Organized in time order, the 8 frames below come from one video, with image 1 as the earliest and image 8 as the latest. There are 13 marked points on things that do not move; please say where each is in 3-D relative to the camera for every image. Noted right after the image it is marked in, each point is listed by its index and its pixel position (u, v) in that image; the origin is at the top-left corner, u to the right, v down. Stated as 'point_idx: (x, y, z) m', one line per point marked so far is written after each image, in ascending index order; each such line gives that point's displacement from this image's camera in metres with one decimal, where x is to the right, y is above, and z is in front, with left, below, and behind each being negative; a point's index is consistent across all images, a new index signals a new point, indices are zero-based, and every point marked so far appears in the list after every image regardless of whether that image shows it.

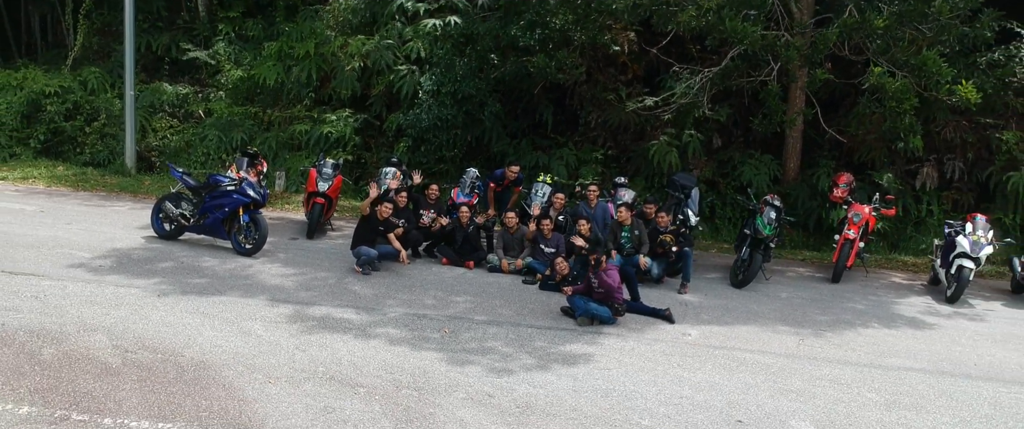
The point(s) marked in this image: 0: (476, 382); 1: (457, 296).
0: (-0.2, -1.1, +5.8) m
1: (-0.5, -0.7, +7.9) m
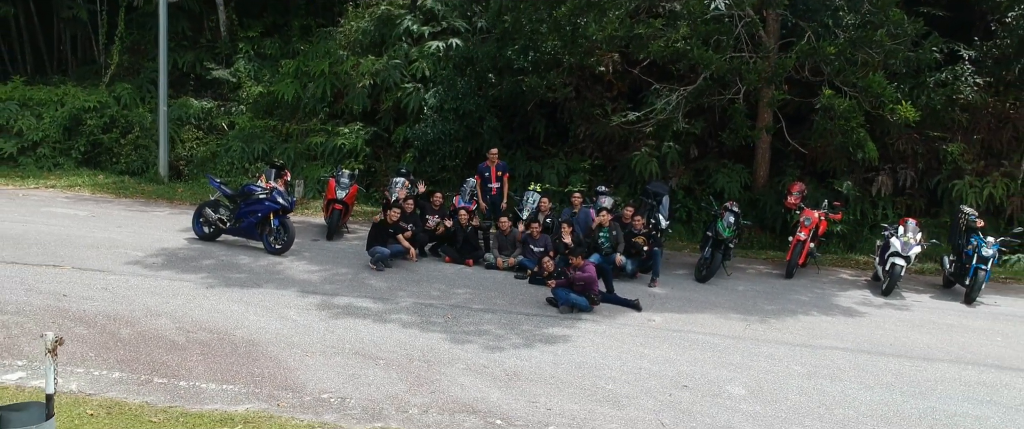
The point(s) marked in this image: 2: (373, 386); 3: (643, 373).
0: (-0.3, -1.1, +7.1) m
1: (-0.6, -0.8, +9.2) m
2: (-1.0, -1.3, +6.5) m
3: (+1.0, -1.2, +7.0) m
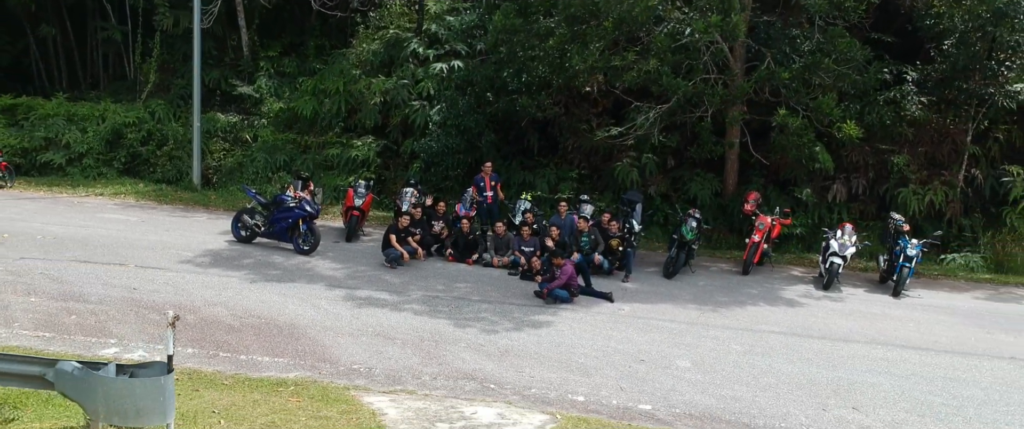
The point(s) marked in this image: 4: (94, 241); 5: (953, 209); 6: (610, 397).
0: (-0.4, -1.2, +8.8) m
1: (-0.6, -0.8, +10.9) m
2: (-1.1, -1.3, +8.1) m
3: (+1.0, -1.3, +8.6) m
4: (-5.5, -0.3, +11.5) m
5: (+7.4, +0.1, +14.8) m
6: (+0.8, -1.5, +7.5) m
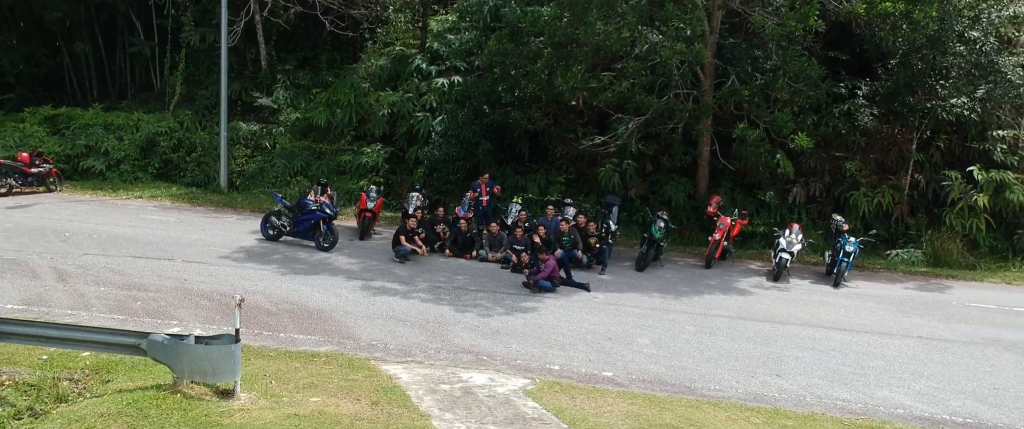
0: (-0.5, -1.3, +10.6) m
1: (-0.7, -0.9, +12.7) m
2: (-1.2, -1.4, +9.9) m
3: (+0.8, -1.4, +10.4) m
4: (-5.6, -0.4, +13.3) m
5: (+7.3, +0.1, +16.6) m
6: (+0.7, -1.6, +9.3) m
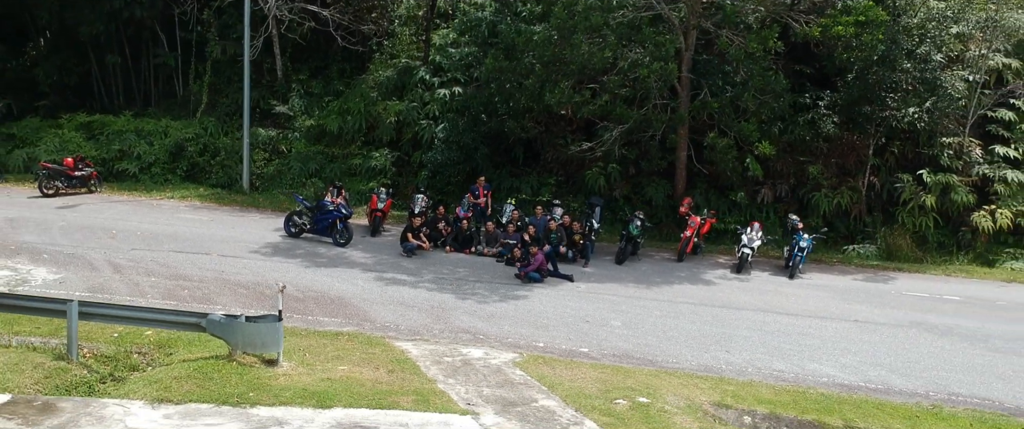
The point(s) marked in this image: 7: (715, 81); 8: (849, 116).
0: (-0.6, -1.3, +12.4) m
1: (-0.9, -0.9, +14.5) m
2: (-1.3, -1.4, +11.7) m
3: (+0.7, -1.4, +12.2) m
4: (-5.7, -0.4, +15.1) m
5: (+7.2, +0.1, +18.3) m
6: (+0.6, -1.6, +11.1) m
7: (+4.0, +2.6, +17.3) m
8: (+7.0, +2.0, +18.2) m
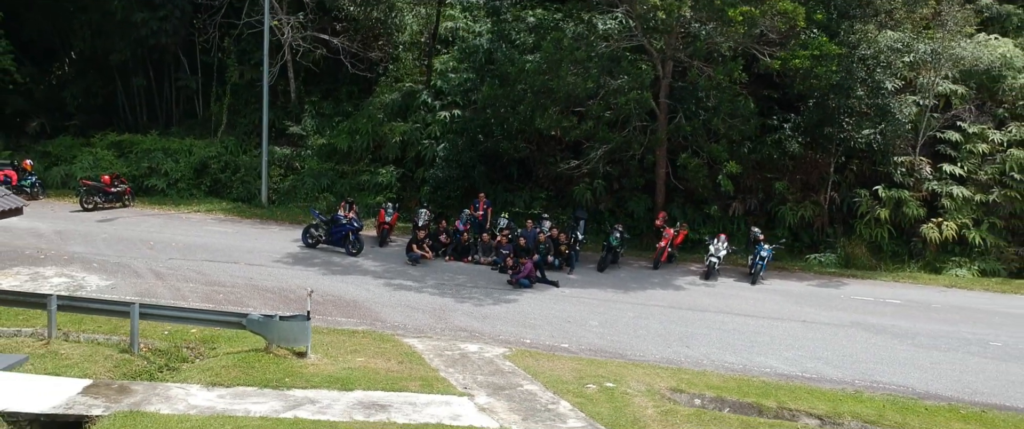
0: (-0.7, -1.5, +14.3) m
1: (-1.0, -1.1, +16.3) m
2: (-1.4, -1.6, +13.6) m
3: (+0.6, -1.6, +14.1) m
4: (-5.8, -0.6, +17.0) m
5: (+7.1, -0.2, +20.2) m
6: (+0.5, -1.8, +12.9) m
7: (+3.8, +2.4, +19.1) m
8: (+6.8, +1.8, +20.1) m
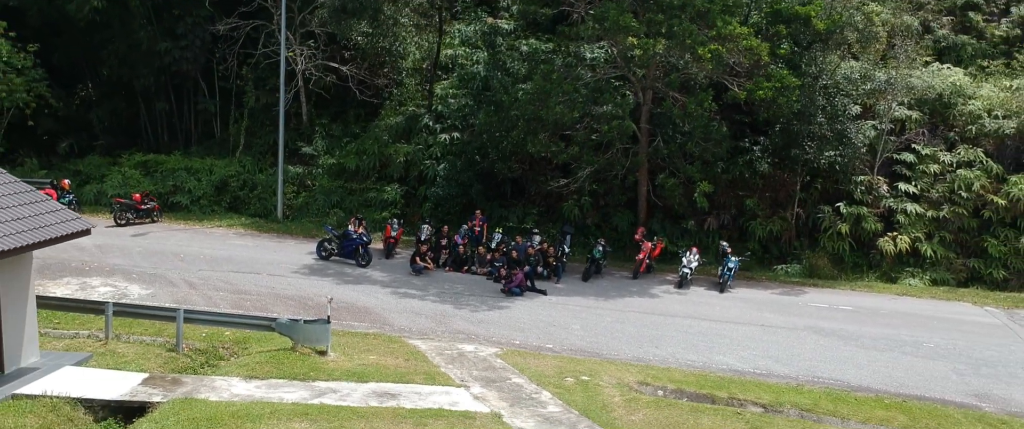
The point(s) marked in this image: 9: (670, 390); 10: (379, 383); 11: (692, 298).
0: (-0.9, -1.8, +16.2) m
1: (-1.1, -1.4, +18.2) m
2: (-1.6, -1.9, +15.5) m
3: (+0.5, -1.9, +16.0) m
4: (-6.0, -1.0, +18.9) m
5: (+6.9, -0.5, +22.2) m
6: (+0.3, -2.1, +14.9) m
7: (+3.7, +2.0, +21.1) m
8: (+6.7, +1.4, +22.0) m
9: (+2.3, -2.5, +12.7) m
10: (-1.8, -2.3, +12.0) m
11: (+3.7, -1.7, +18.1) m
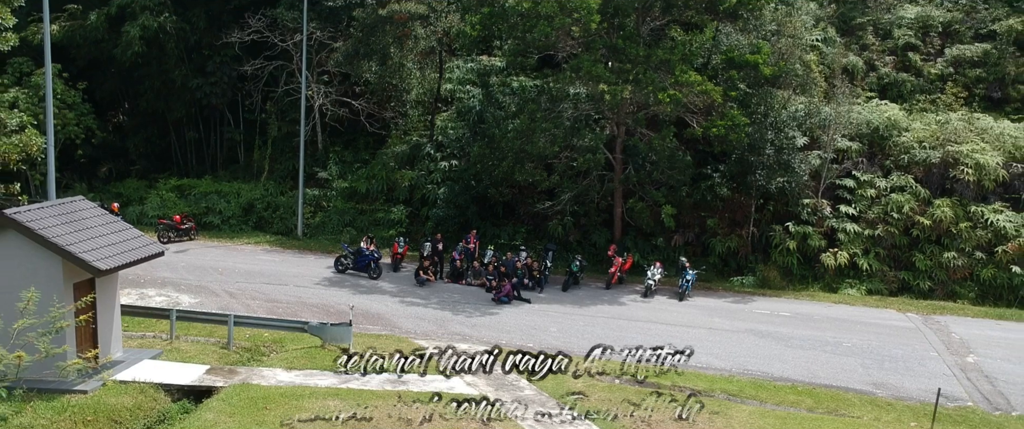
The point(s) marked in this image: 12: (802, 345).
0: (-1.1, -2.3, +19.4) m
1: (-1.4, -1.9, +21.4) m
2: (-1.8, -2.4, +18.7) m
3: (+0.2, -2.4, +19.2) m
4: (-6.2, -1.5, +22.1) m
5: (+6.7, -1.0, +25.3) m
6: (+0.1, -2.6, +18.0) m
7: (+3.5, +1.5, +24.3) m
8: (+6.4, +0.9, +25.2) m
9: (+2.0, -3.0, +15.9) m
10: (-2.1, -2.7, +15.2) m
11: (+3.4, -2.2, +21.2) m
12: (+6.1, -2.8, +18.7) m
